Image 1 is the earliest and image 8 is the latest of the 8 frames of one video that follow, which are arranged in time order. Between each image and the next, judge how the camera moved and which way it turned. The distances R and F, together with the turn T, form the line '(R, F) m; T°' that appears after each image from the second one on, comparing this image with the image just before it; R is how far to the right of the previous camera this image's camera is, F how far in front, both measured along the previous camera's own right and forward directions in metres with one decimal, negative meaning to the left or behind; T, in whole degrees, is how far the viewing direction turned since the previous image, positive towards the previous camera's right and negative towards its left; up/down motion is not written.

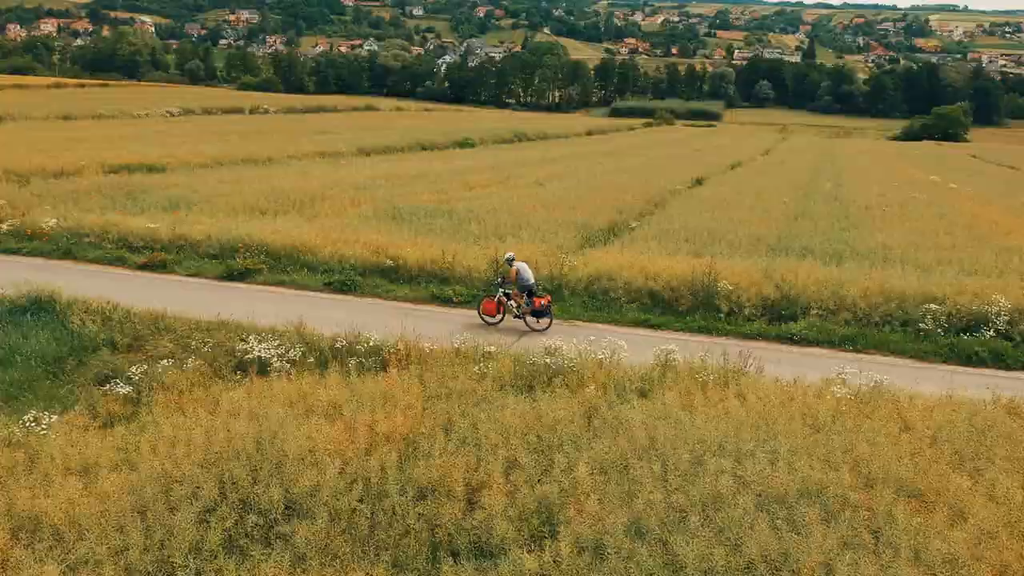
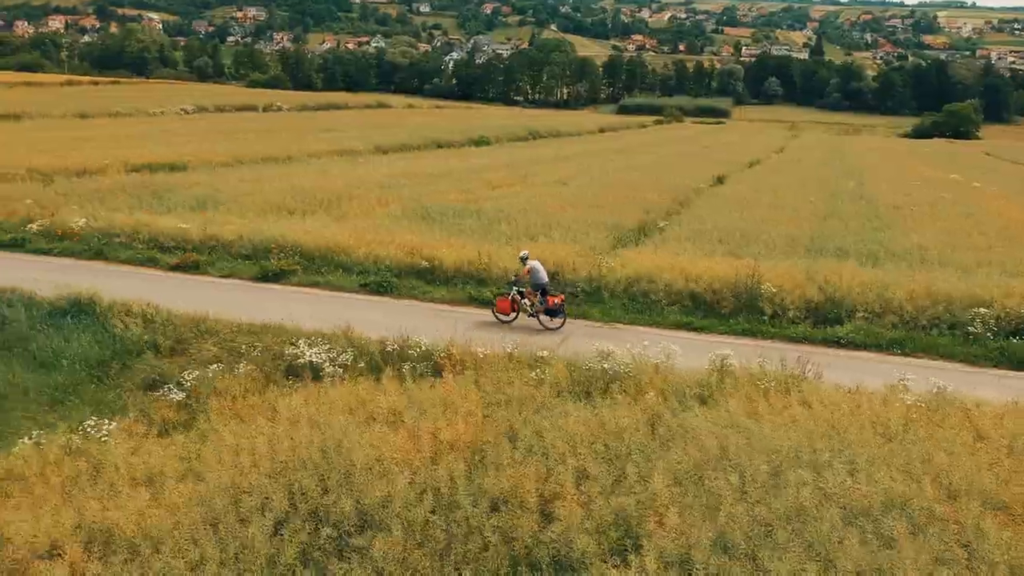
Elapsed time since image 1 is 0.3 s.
(-0.6, +0.2) m; 0°
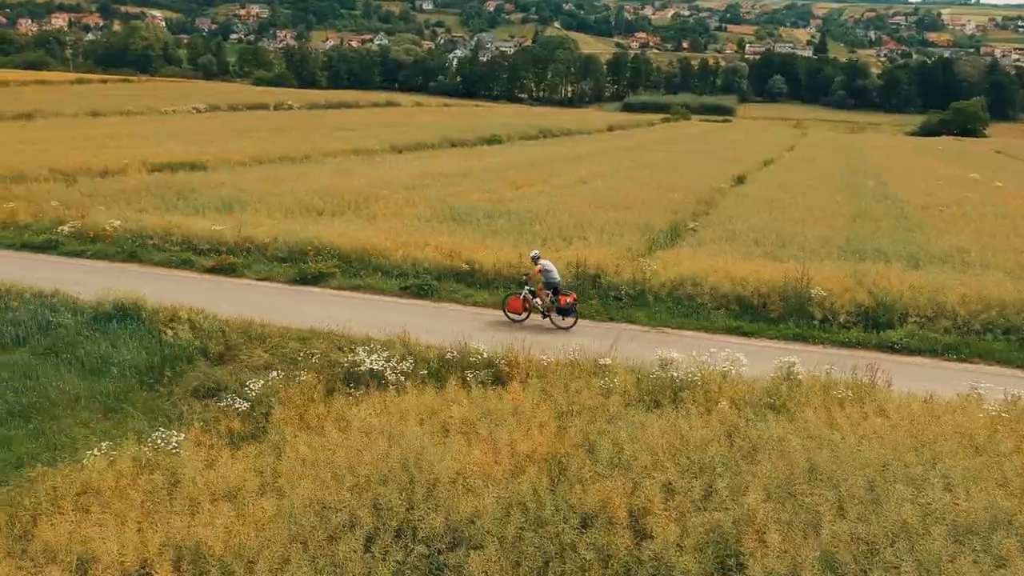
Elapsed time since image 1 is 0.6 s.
(-0.7, +0.2) m; 0°
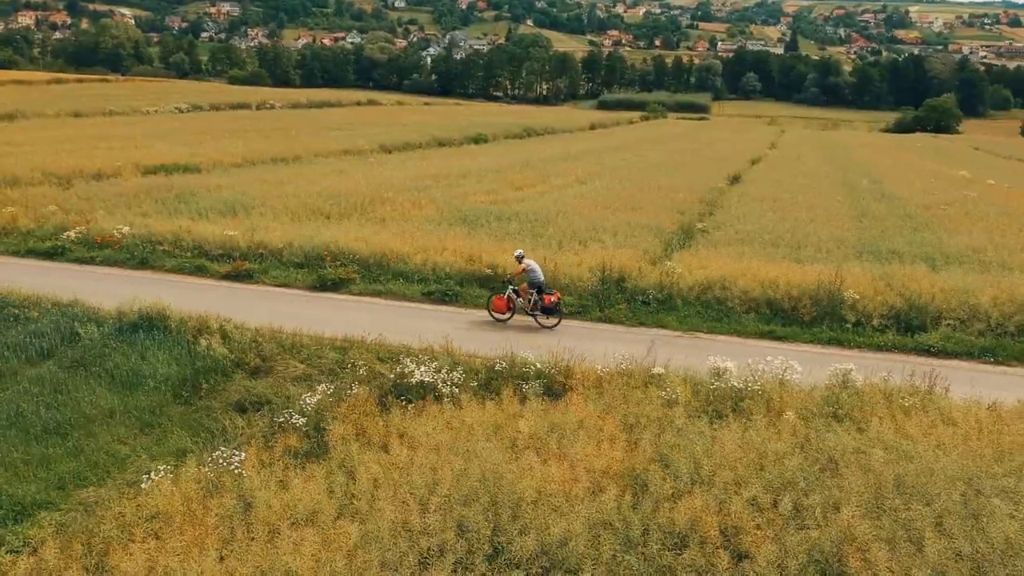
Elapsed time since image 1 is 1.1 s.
(-0.9, +0.3) m; +2°
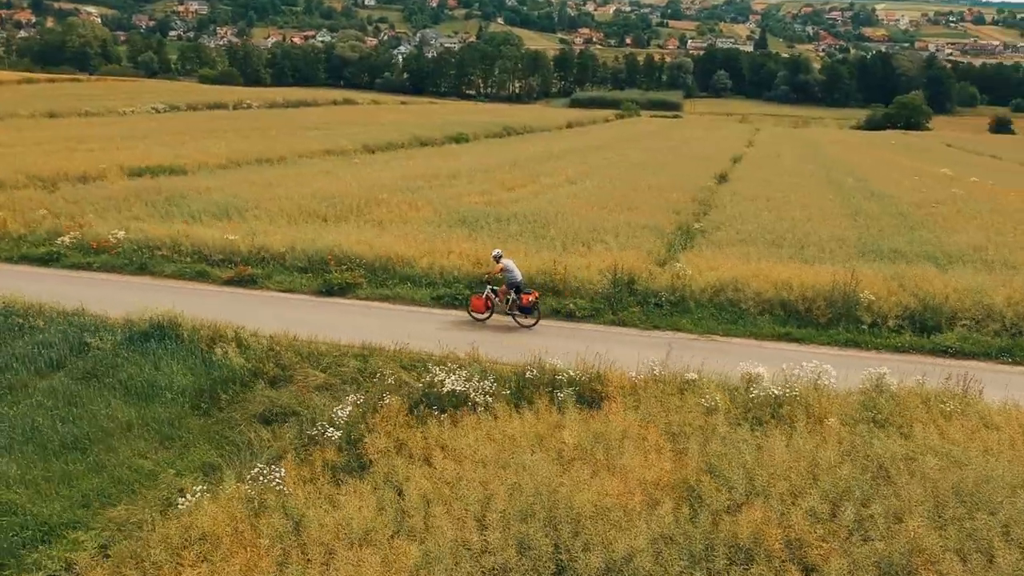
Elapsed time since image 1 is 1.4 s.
(-0.7, +0.2) m; +2°
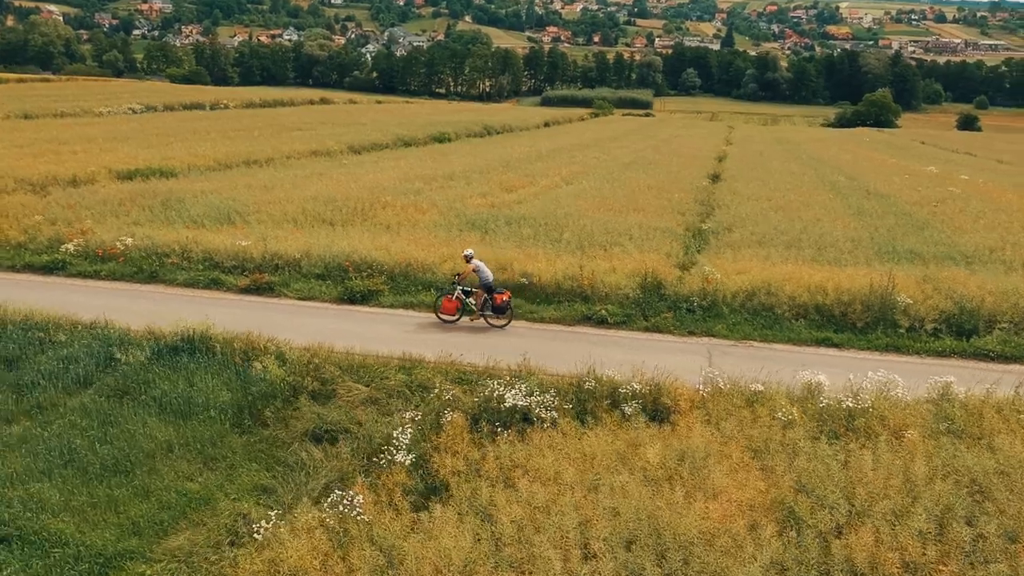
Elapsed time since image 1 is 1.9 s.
(-1.0, +0.4) m; +2°
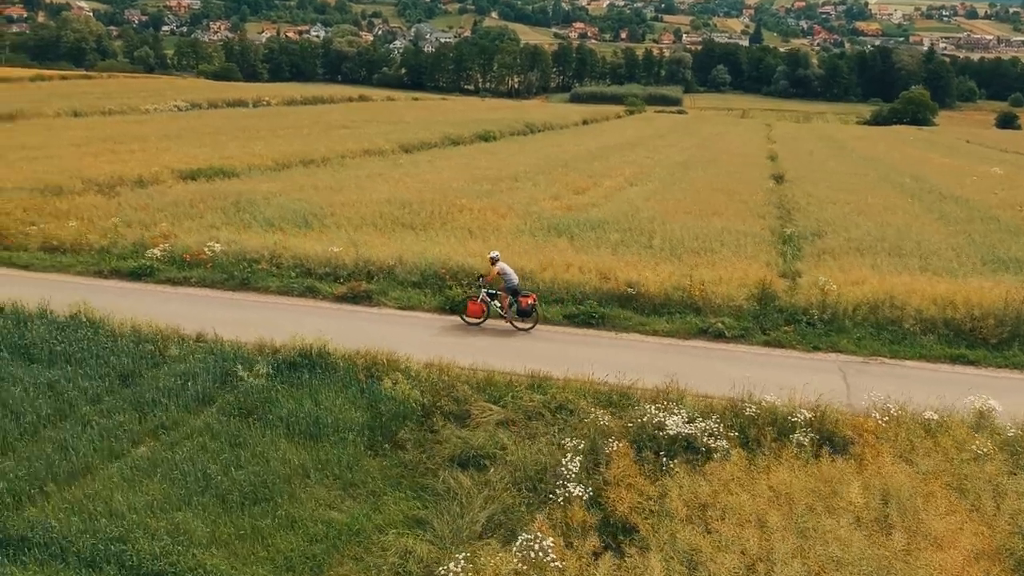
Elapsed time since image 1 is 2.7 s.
(-1.4, +0.6) m; -1°
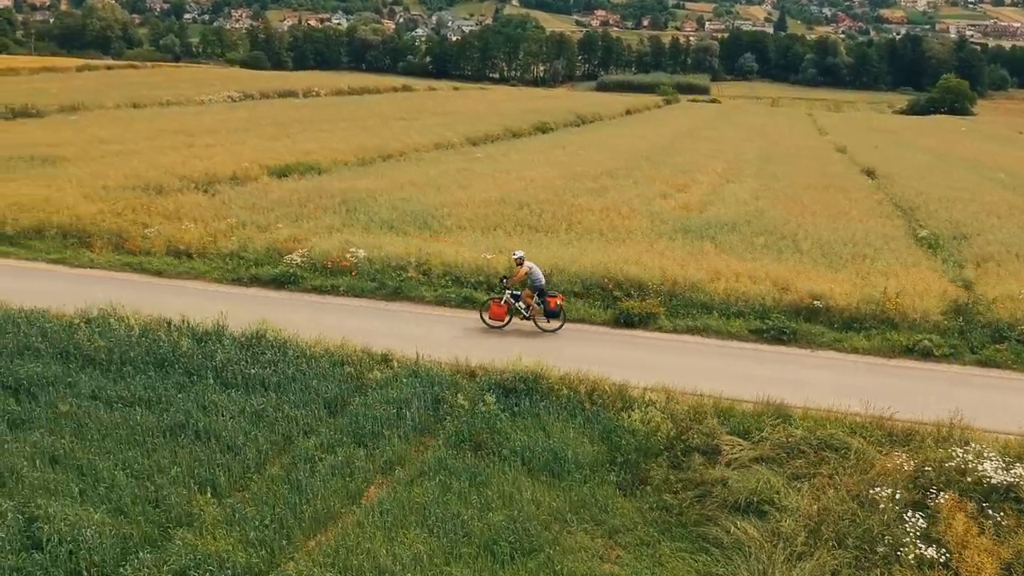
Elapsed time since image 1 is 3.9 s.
(-2.6, +1.0) m; -1°
